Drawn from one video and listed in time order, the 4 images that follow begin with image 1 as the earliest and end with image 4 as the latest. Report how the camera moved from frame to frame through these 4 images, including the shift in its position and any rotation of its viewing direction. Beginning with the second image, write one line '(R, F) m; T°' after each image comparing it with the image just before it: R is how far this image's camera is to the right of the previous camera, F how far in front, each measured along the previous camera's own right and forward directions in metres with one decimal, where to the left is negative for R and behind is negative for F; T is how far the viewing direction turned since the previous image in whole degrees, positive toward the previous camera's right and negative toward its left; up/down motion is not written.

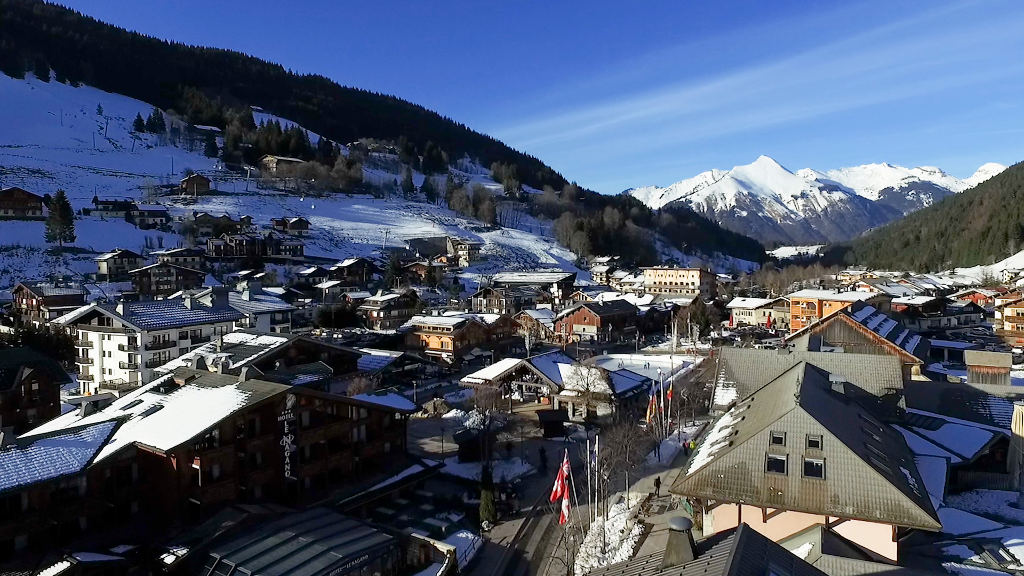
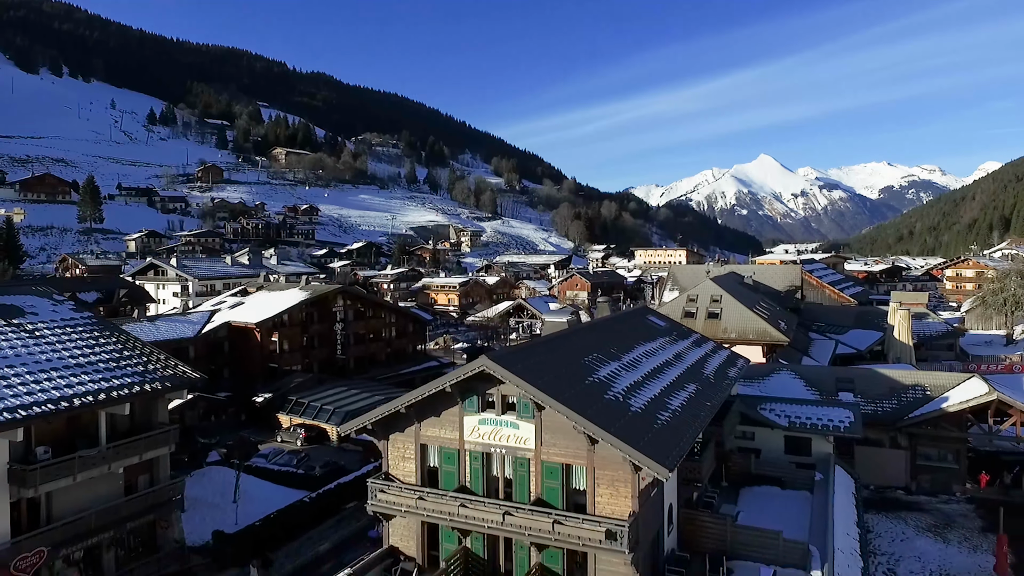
(+0.2, -6.4) m; 0°
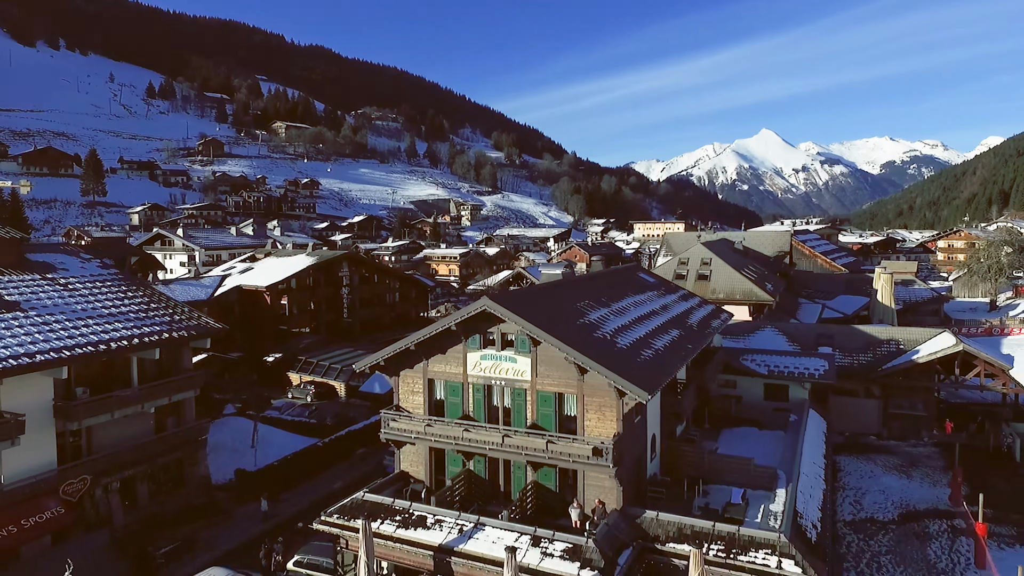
(0.0, -1.0) m; 0°
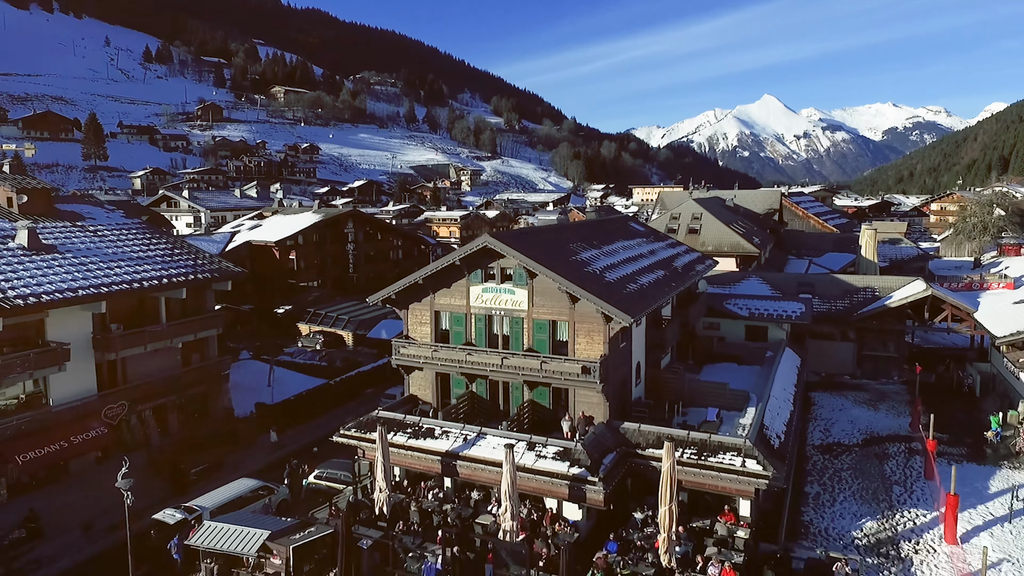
(0.0, -1.1) m; 0°
